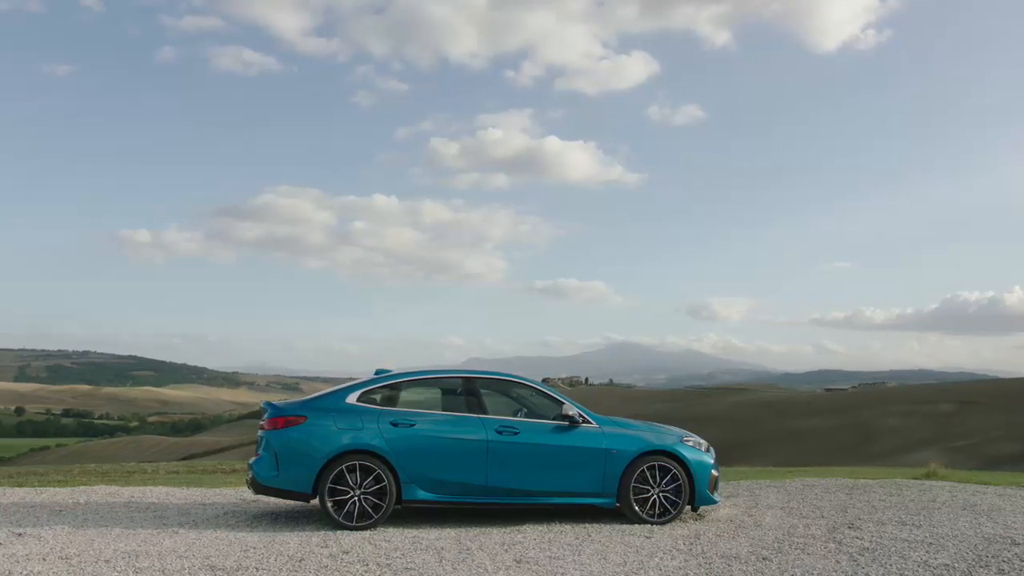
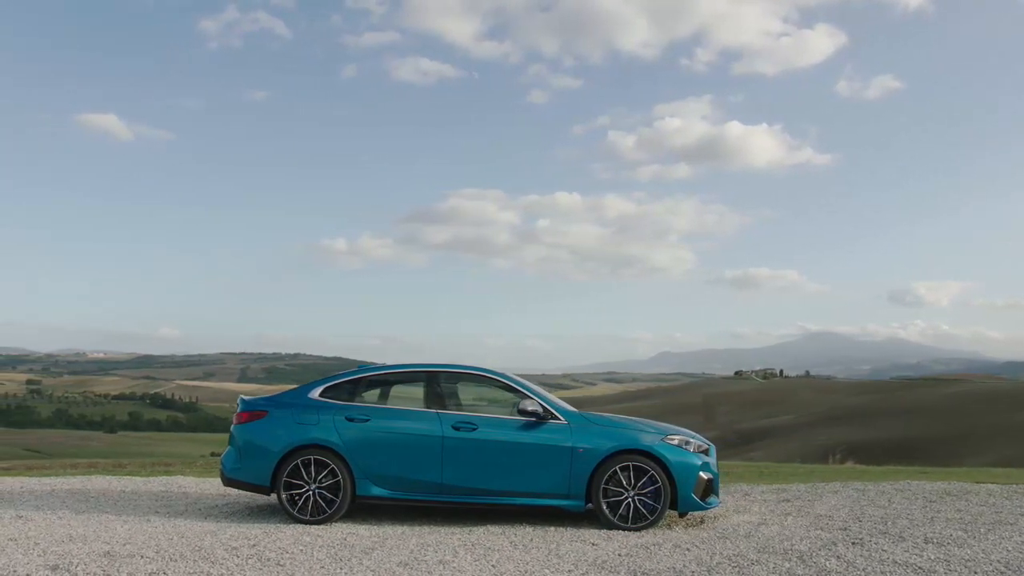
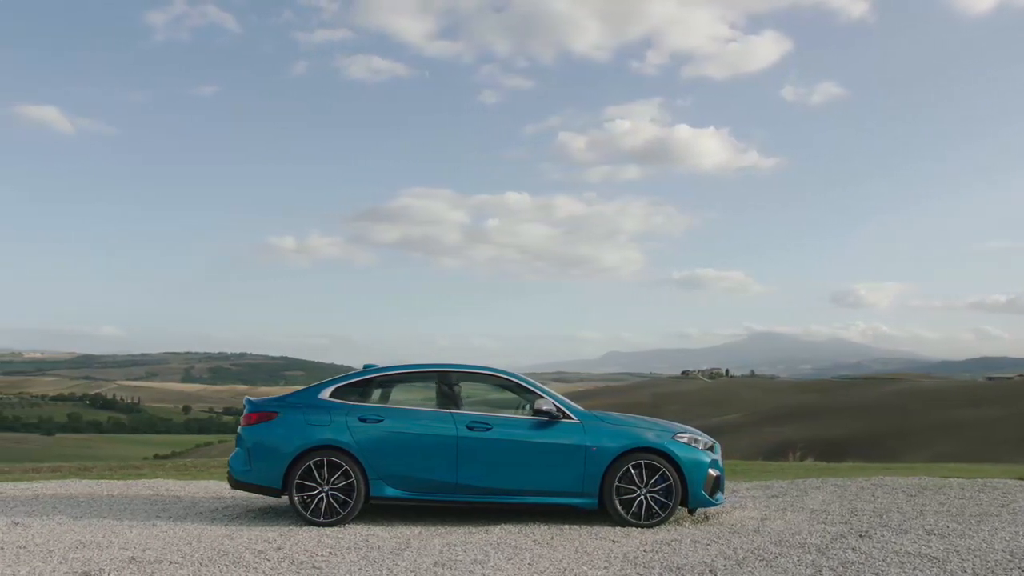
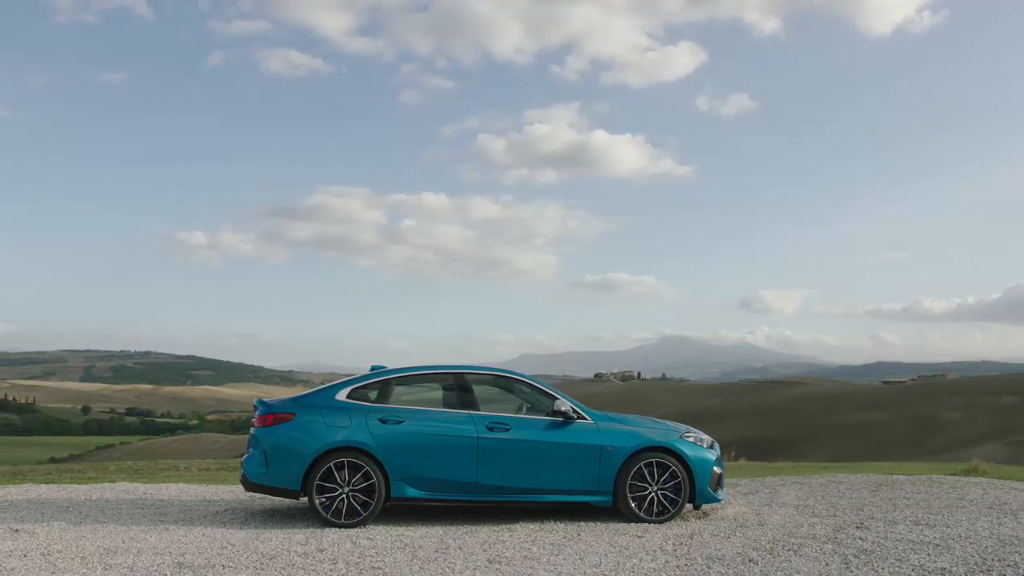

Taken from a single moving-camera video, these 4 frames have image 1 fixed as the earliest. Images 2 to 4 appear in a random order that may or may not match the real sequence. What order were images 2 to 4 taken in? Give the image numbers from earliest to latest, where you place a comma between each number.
4, 3, 2
